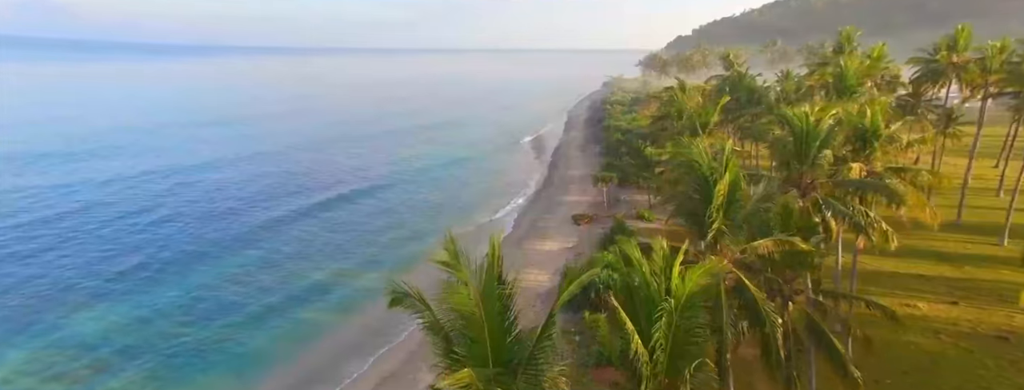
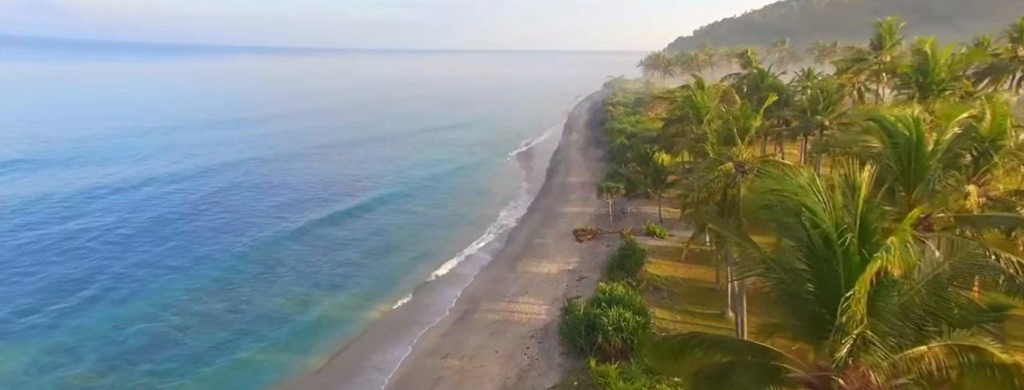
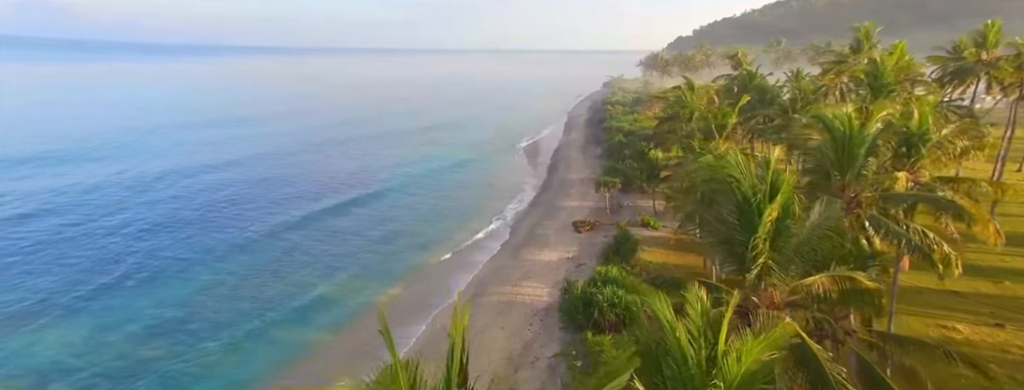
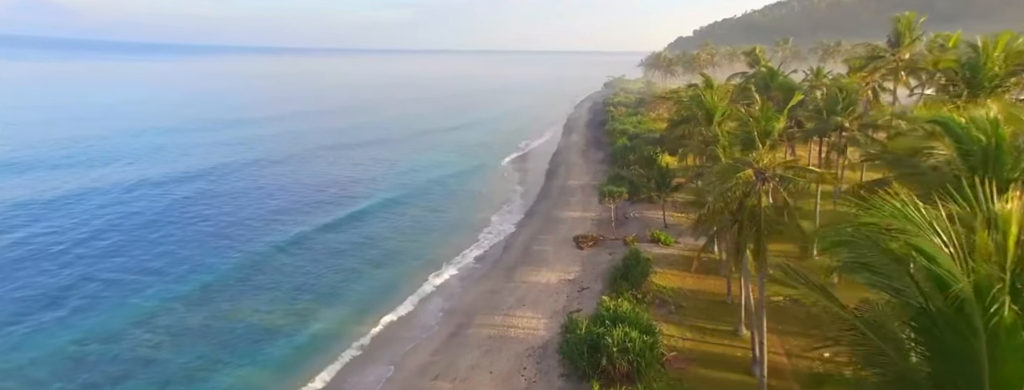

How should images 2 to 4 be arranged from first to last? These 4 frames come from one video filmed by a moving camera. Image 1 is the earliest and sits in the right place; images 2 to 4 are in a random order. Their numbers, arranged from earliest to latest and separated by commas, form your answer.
3, 2, 4
